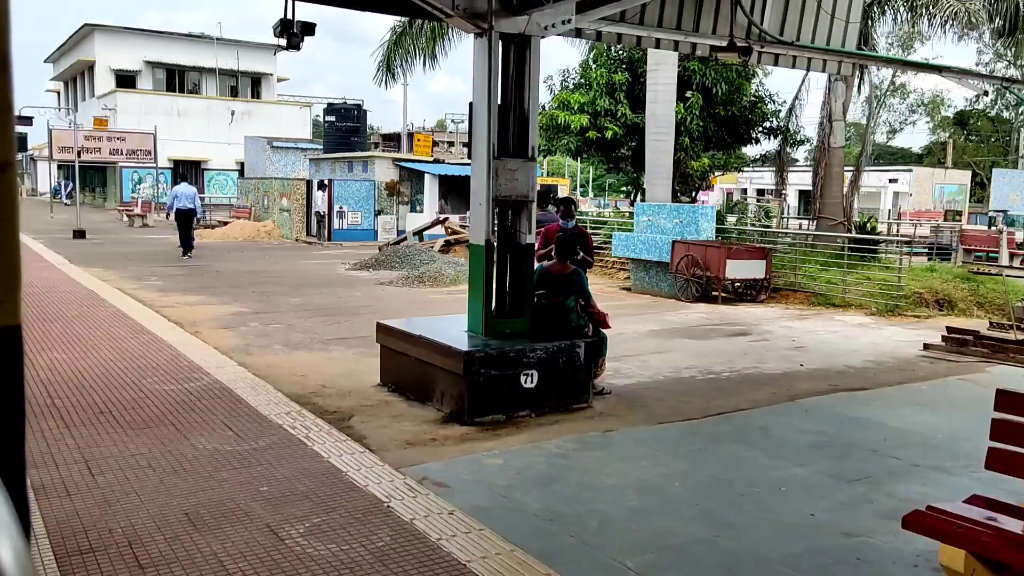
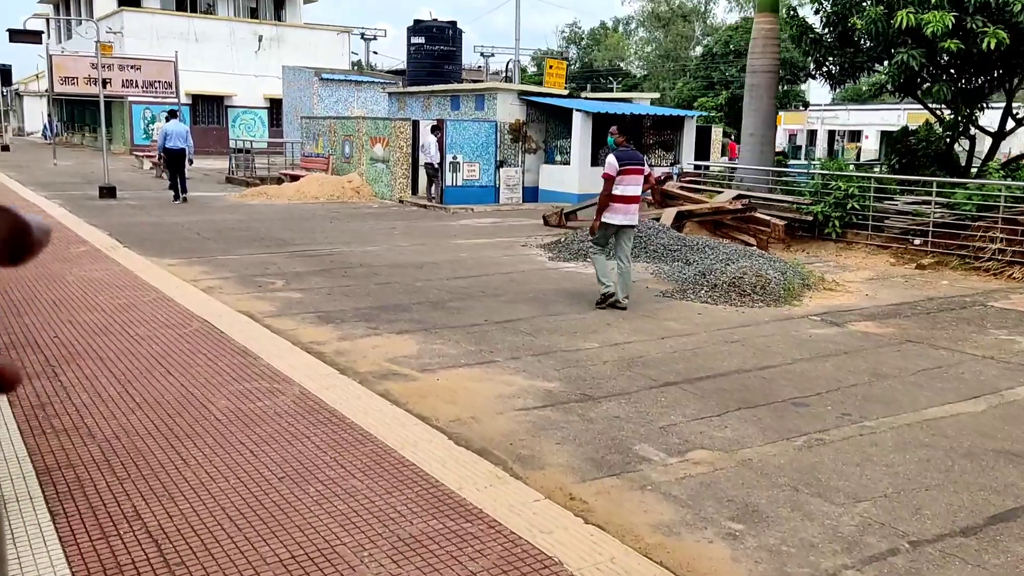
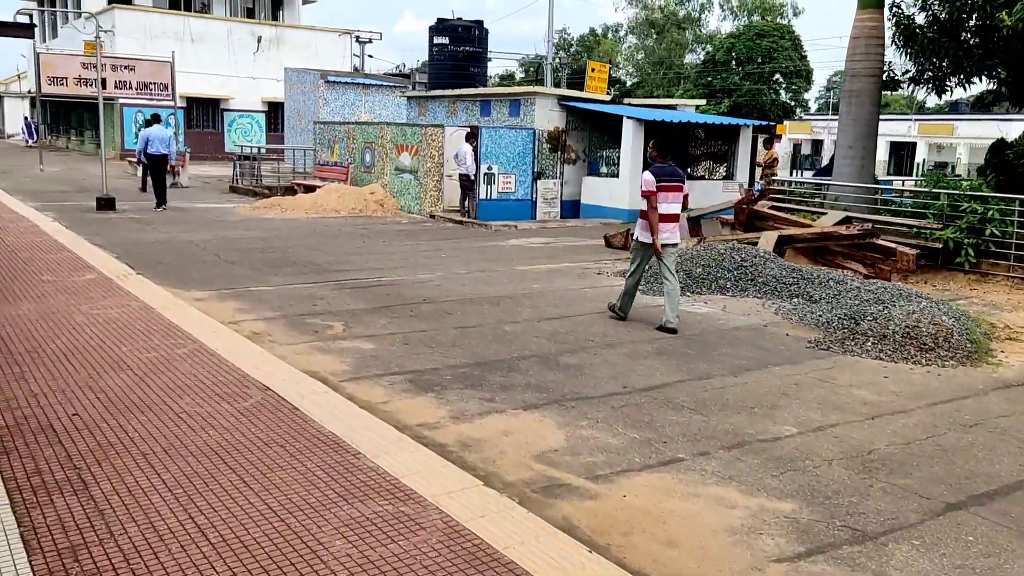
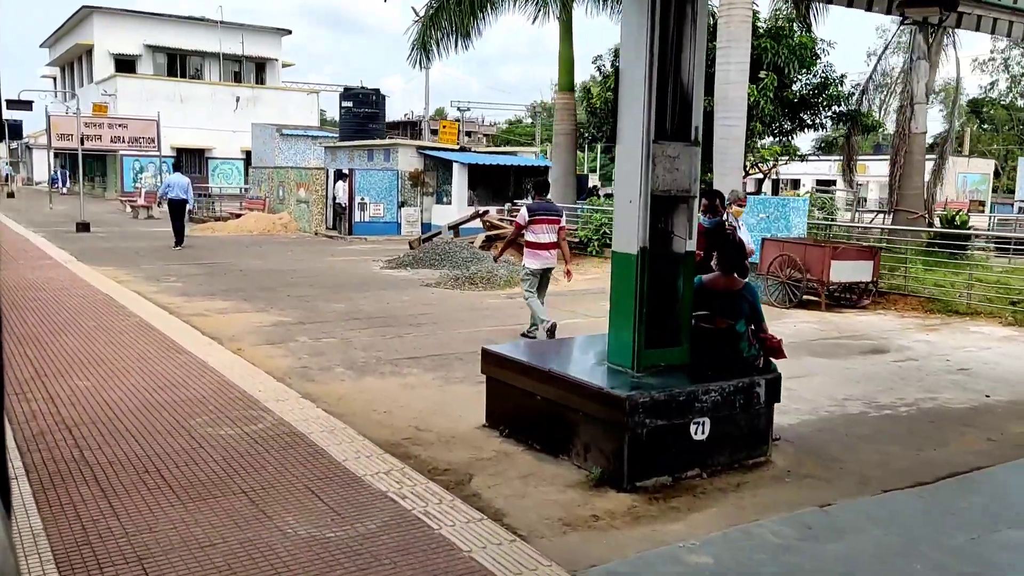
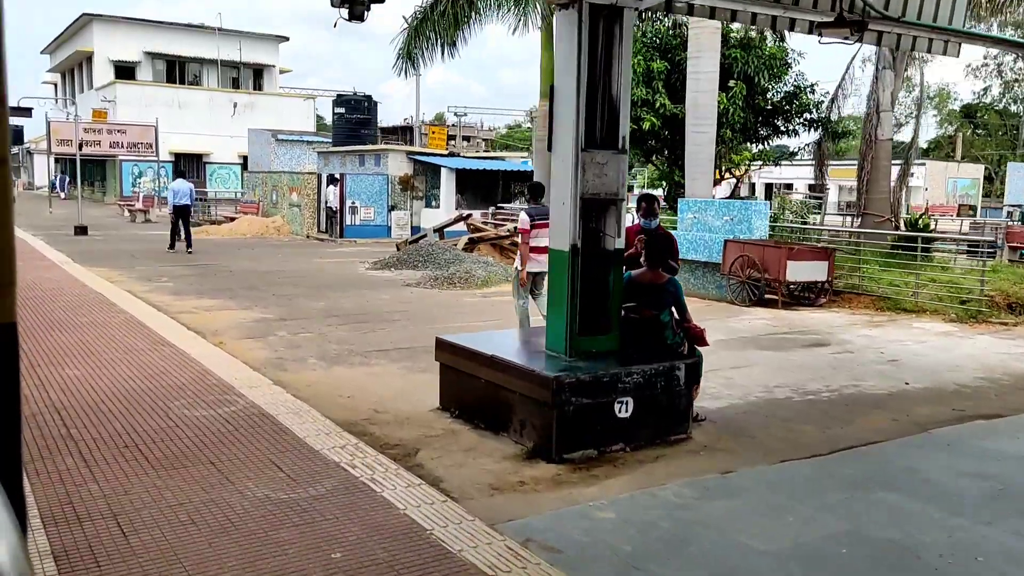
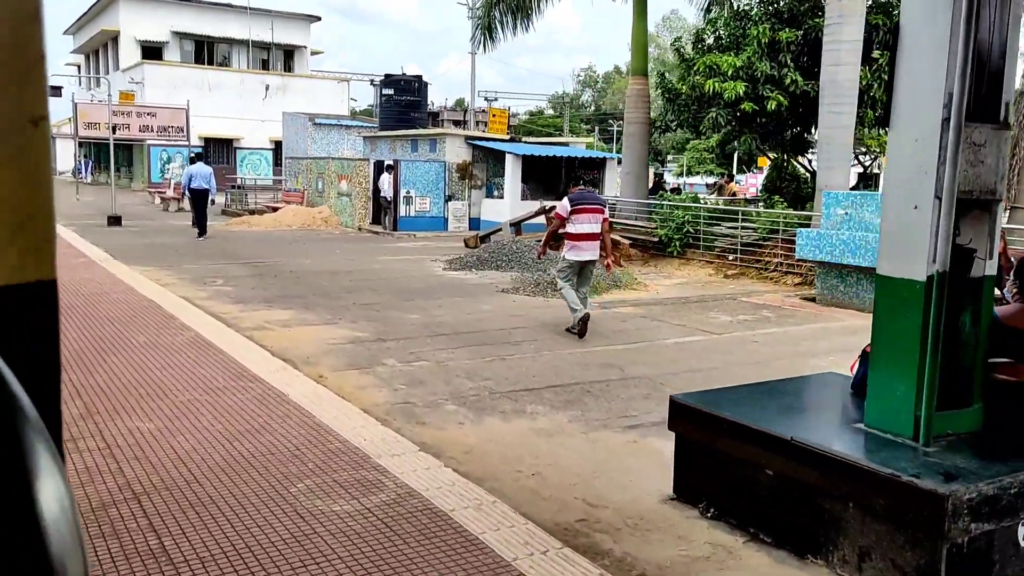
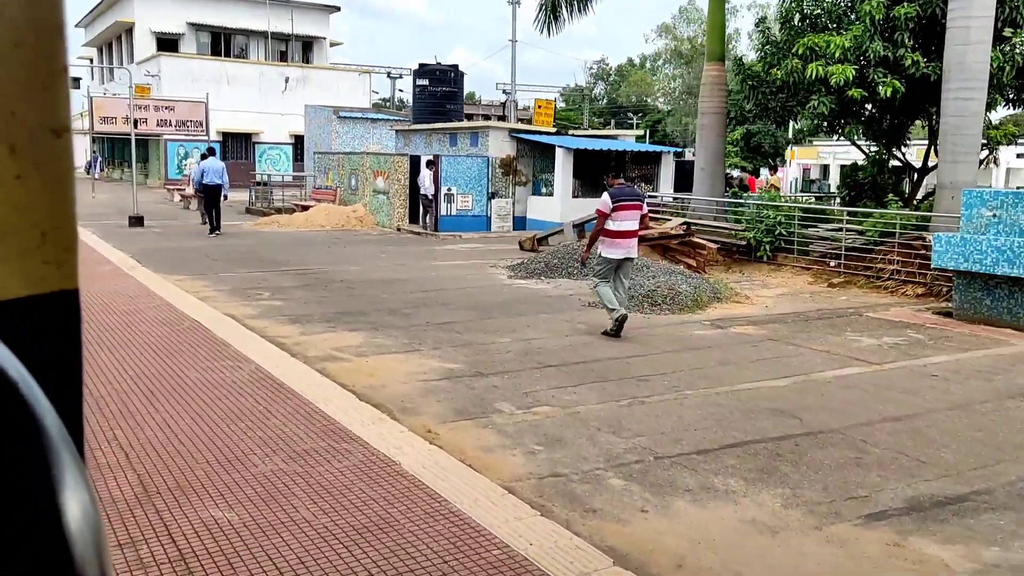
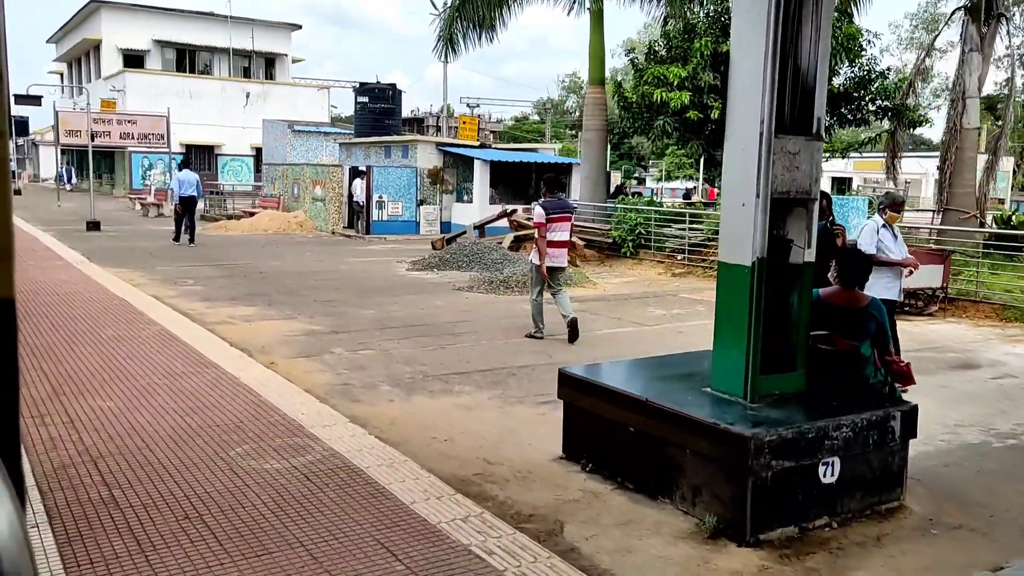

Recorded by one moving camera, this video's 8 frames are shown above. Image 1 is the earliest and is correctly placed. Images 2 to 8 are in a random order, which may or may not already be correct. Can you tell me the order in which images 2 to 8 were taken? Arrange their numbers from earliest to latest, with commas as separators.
5, 4, 8, 6, 7, 2, 3
